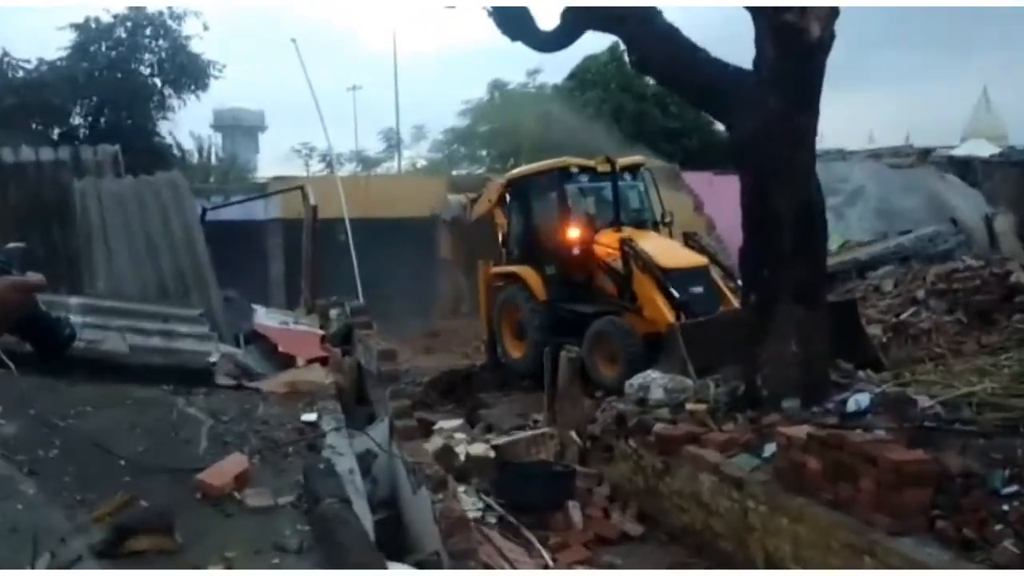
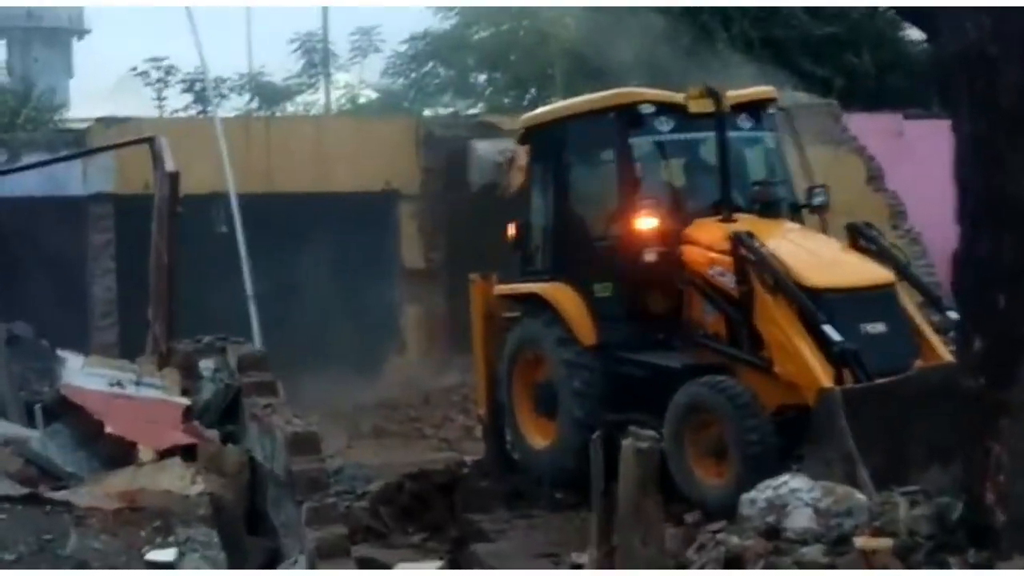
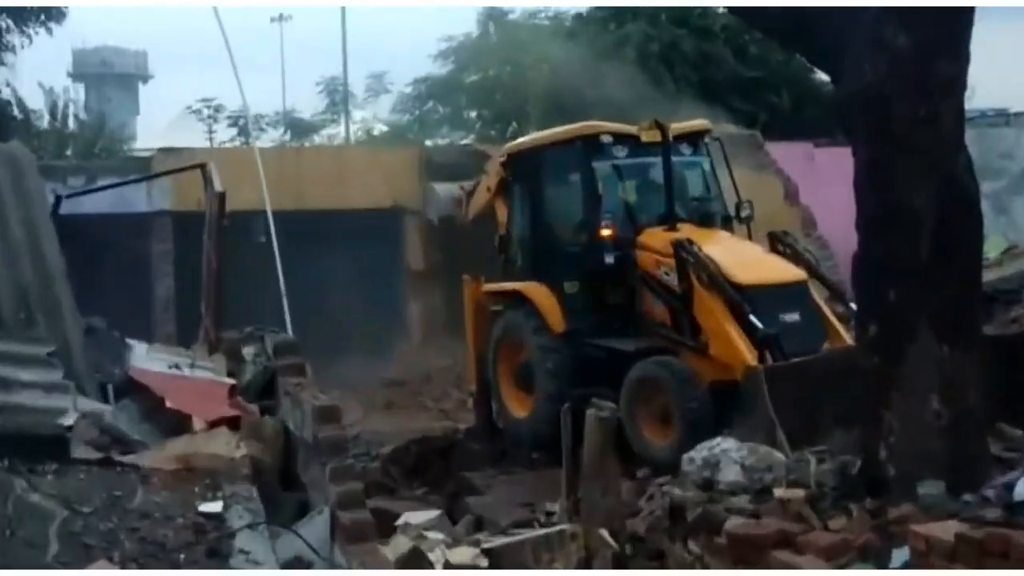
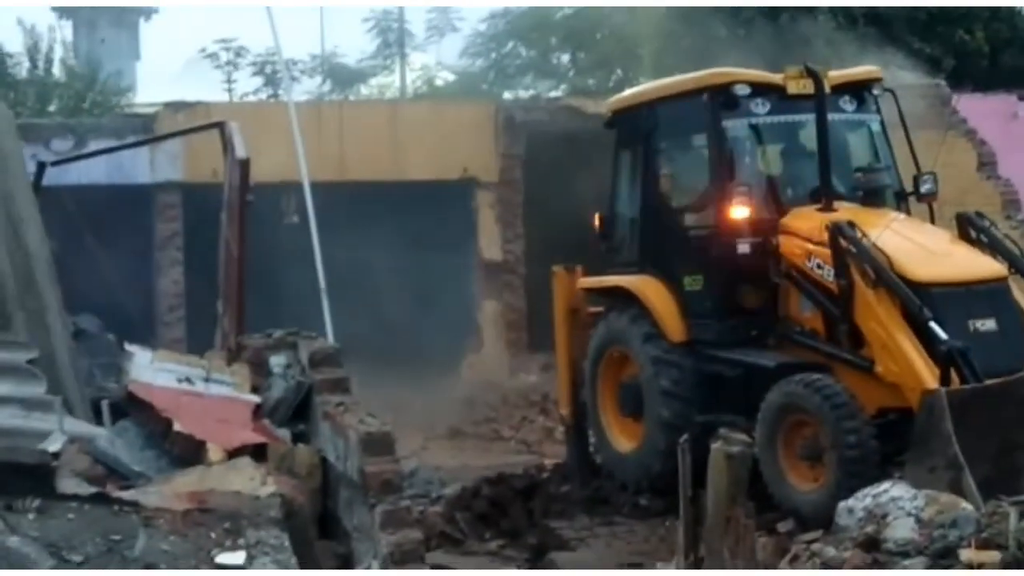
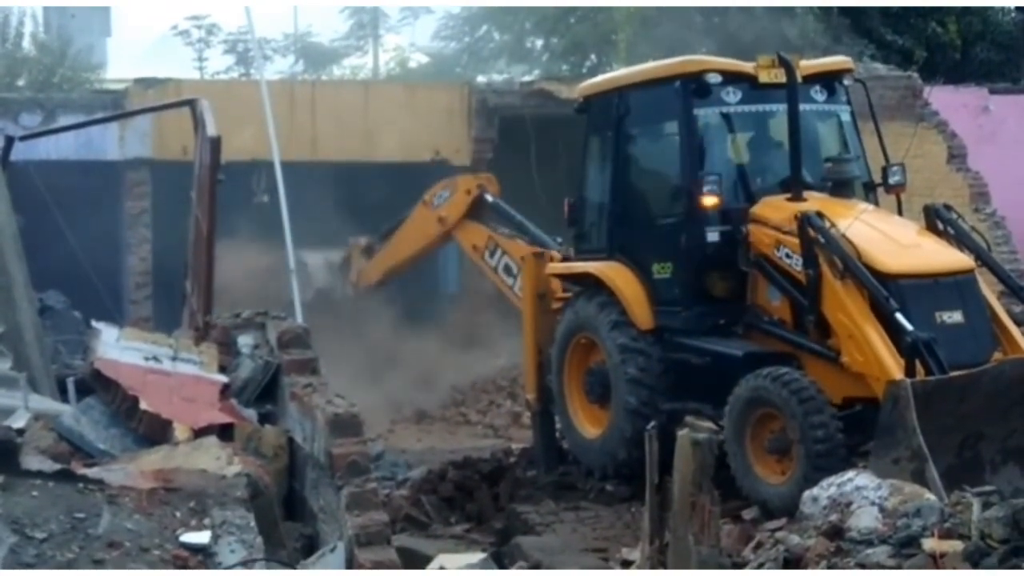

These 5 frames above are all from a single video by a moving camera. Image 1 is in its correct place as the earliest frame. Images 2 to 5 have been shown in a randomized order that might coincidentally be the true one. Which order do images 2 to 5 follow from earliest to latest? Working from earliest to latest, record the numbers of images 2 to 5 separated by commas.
3, 2, 4, 5
